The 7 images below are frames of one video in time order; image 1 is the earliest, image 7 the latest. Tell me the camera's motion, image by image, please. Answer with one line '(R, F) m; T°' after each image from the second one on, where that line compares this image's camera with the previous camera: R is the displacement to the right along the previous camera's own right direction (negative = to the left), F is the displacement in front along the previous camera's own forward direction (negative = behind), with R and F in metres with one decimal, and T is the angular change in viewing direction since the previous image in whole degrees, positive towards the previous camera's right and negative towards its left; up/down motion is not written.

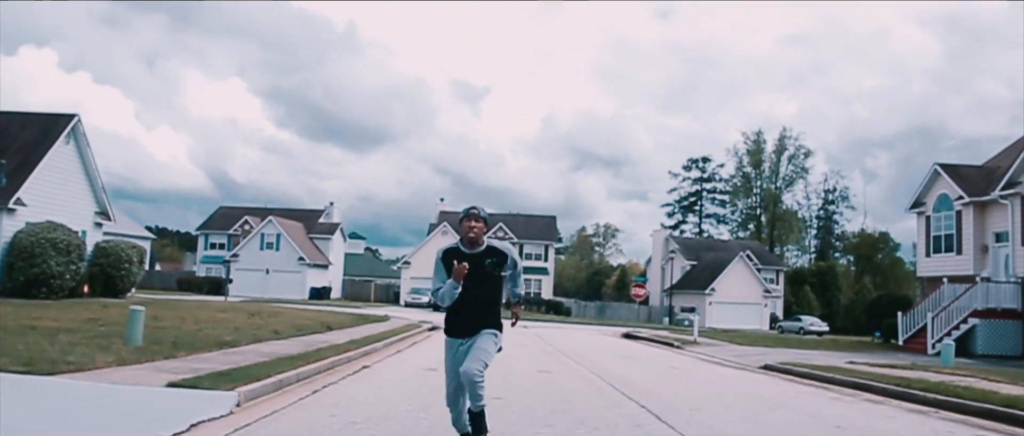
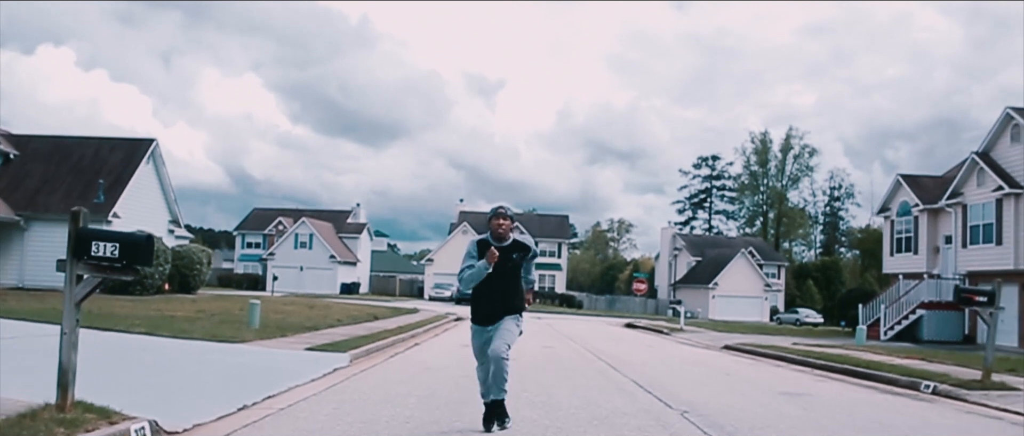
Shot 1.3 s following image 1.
(+0.1, -5.7) m; -1°
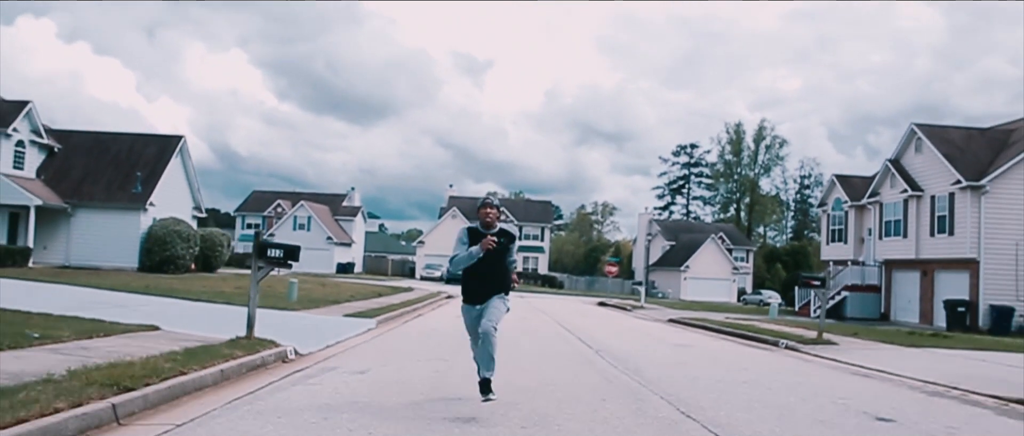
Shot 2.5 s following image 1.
(+0.1, -5.8) m; +1°
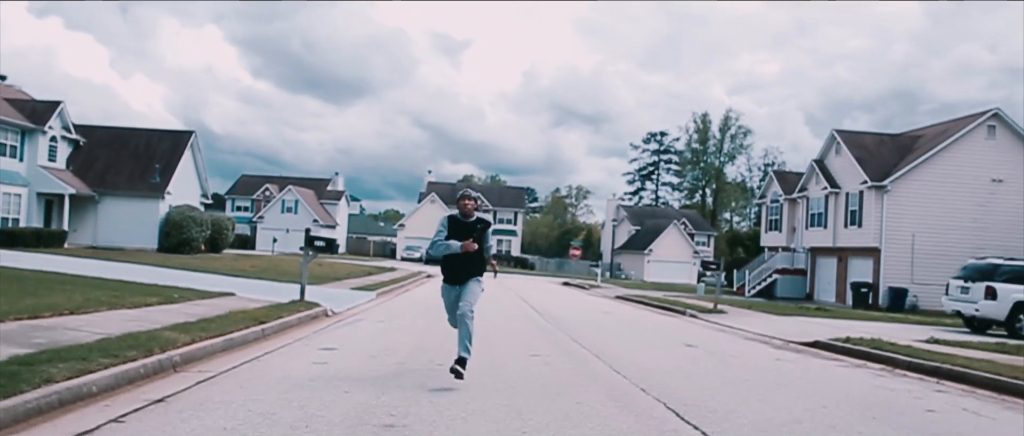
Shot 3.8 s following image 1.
(+0.2, -5.9) m; +1°
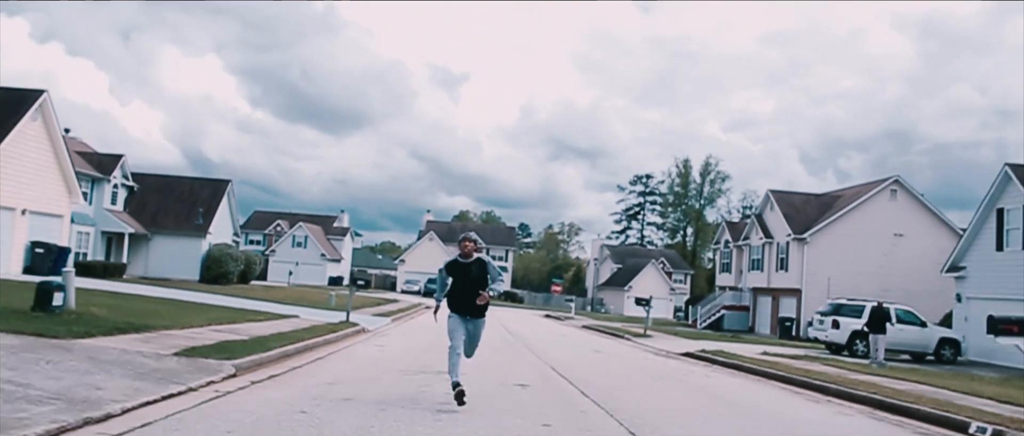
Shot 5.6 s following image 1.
(+0.4, -8.8) m; 0°
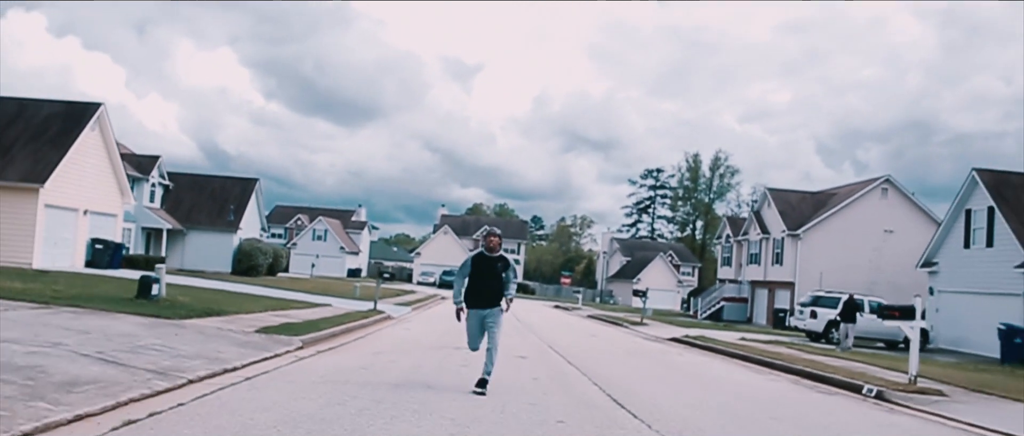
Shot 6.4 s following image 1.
(+0.2, -3.5) m; -1°
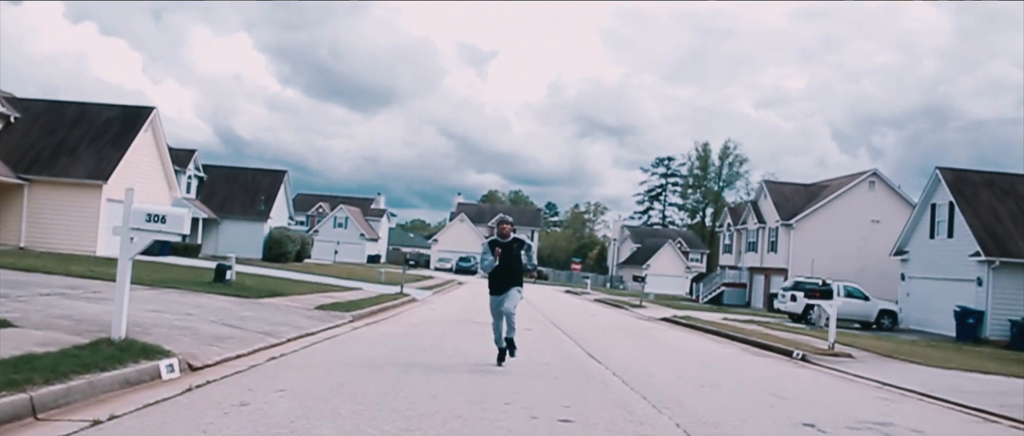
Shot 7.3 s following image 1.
(+0.2, -3.9) m; -1°
